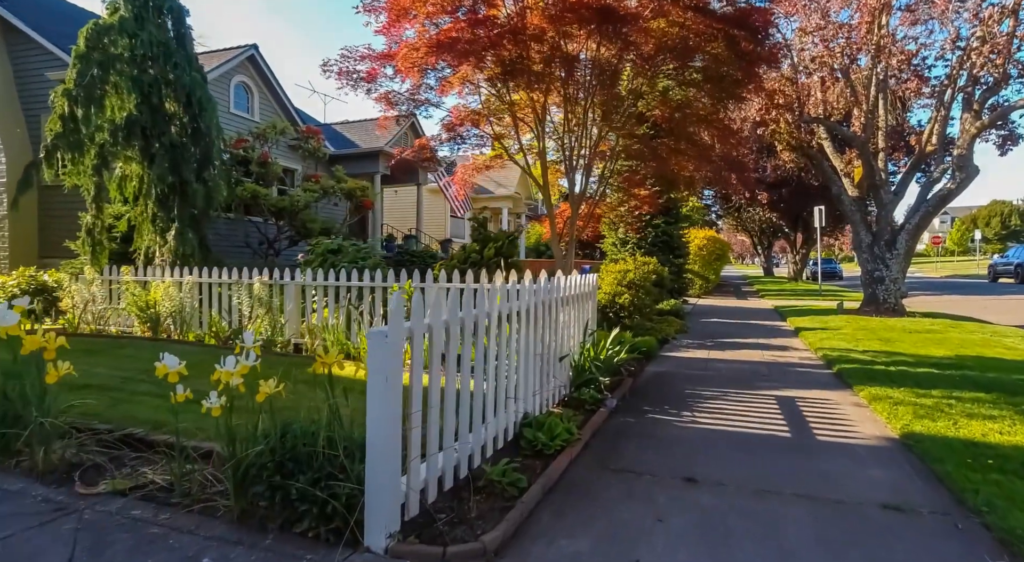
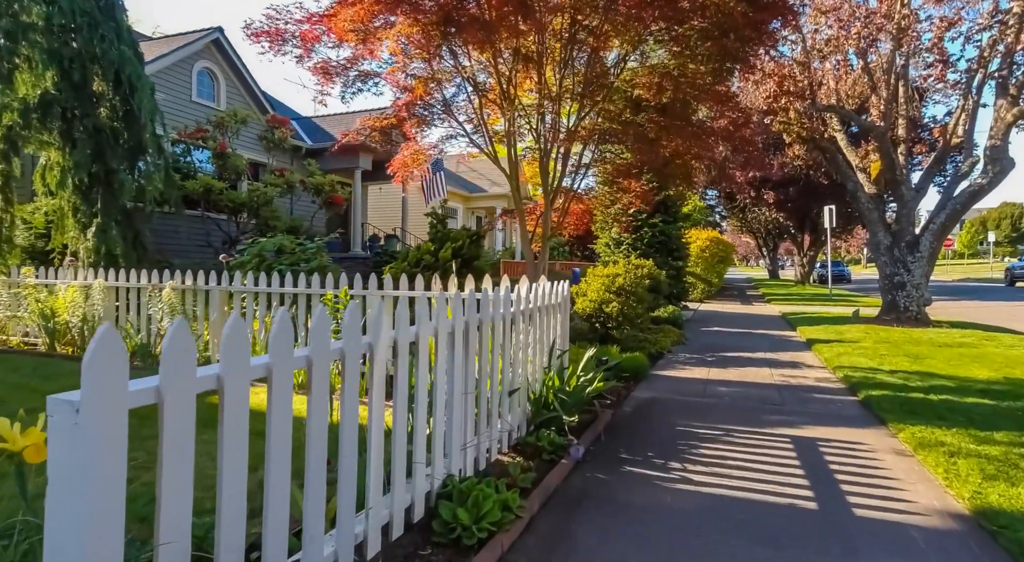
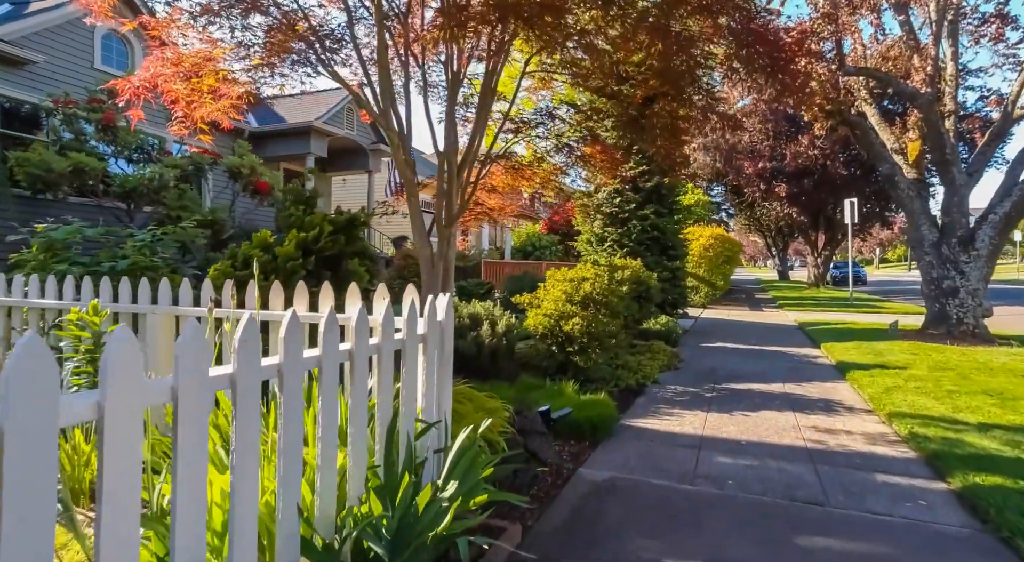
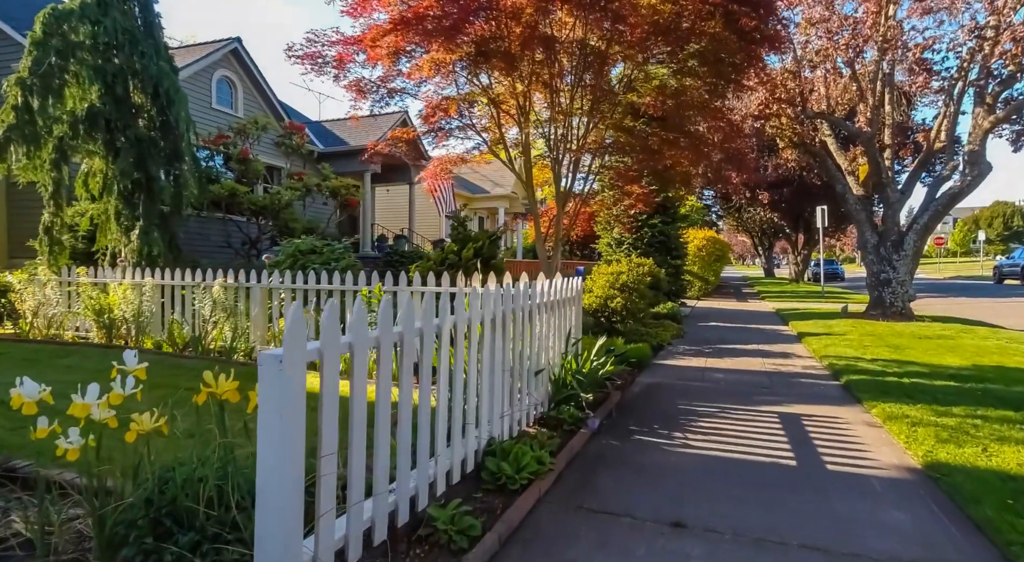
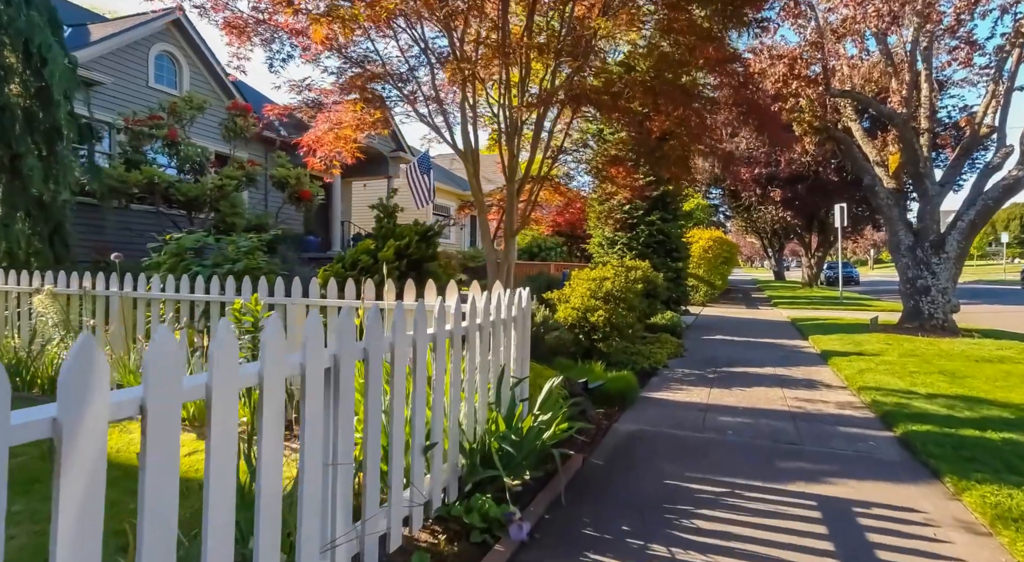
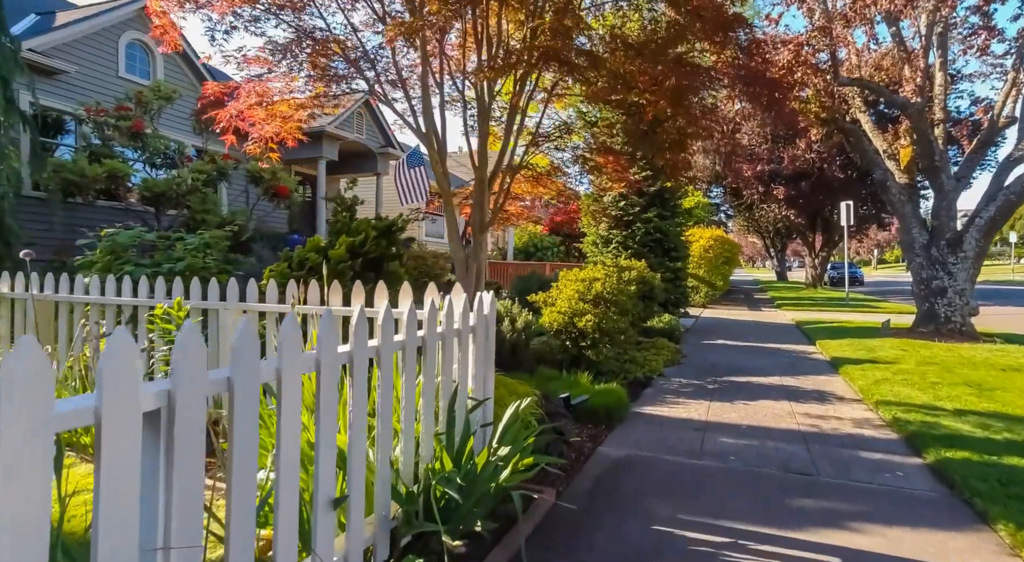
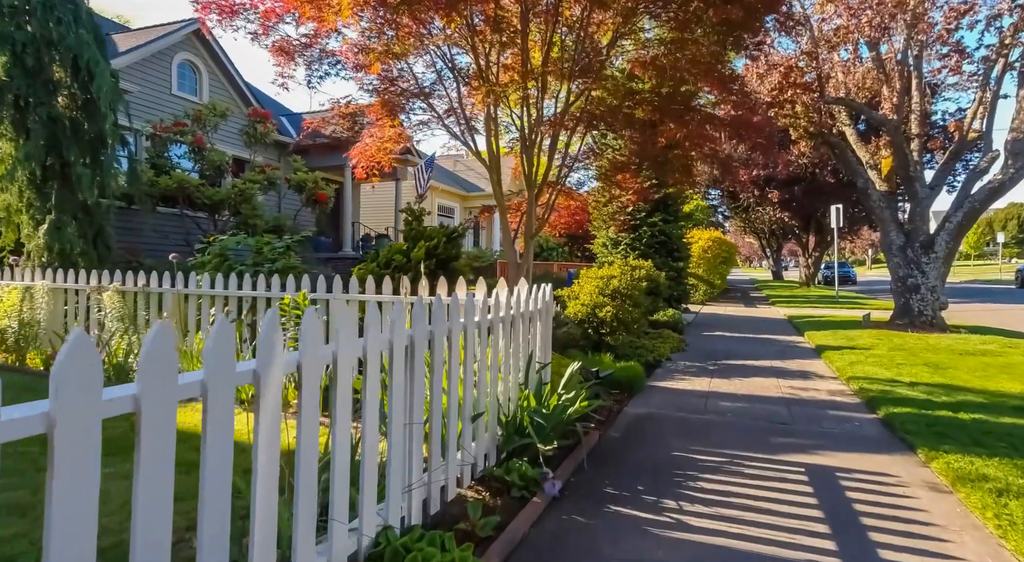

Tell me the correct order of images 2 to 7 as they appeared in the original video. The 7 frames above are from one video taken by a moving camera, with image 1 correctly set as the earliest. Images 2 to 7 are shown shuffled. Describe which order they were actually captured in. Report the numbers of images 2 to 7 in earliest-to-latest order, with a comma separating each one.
4, 2, 7, 5, 6, 3
